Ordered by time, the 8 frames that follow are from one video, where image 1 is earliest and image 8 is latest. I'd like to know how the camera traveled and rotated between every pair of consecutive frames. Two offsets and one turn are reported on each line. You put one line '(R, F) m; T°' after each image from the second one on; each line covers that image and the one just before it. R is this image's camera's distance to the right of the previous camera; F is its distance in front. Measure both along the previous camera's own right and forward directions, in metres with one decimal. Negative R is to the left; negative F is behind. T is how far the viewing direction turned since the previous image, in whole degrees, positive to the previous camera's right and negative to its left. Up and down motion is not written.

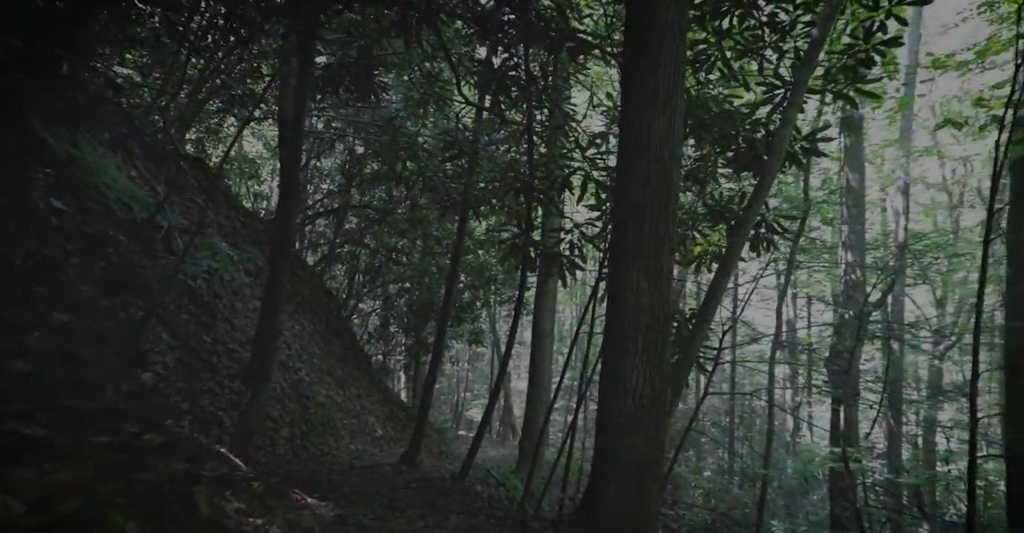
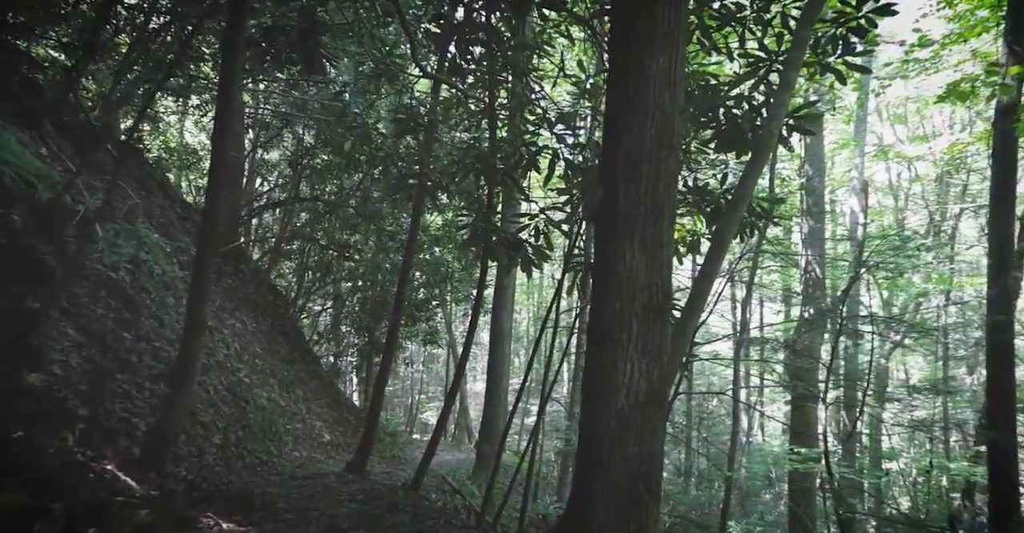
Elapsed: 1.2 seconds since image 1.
(0.0, +0.6) m; +3°
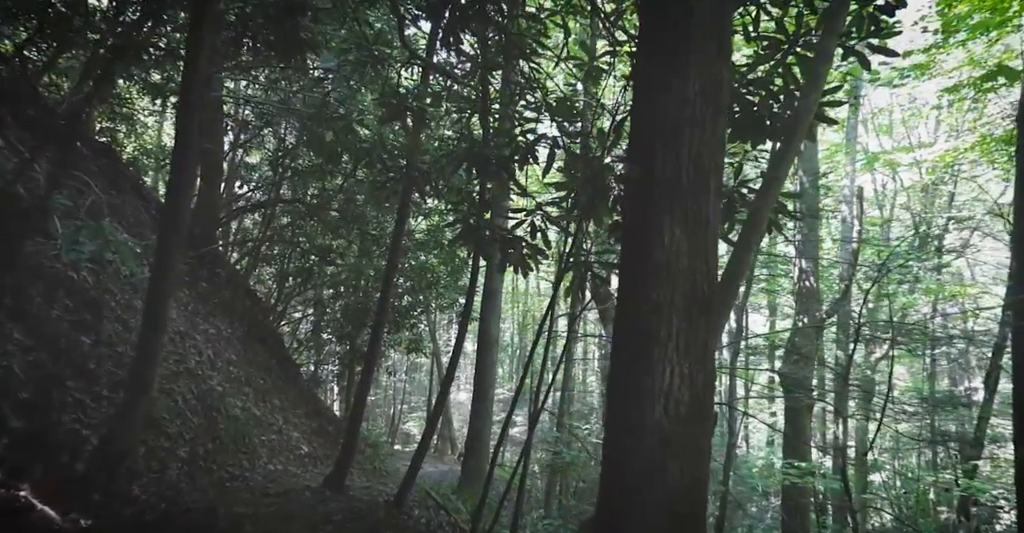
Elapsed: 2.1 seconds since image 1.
(-0.1, +0.4) m; +1°
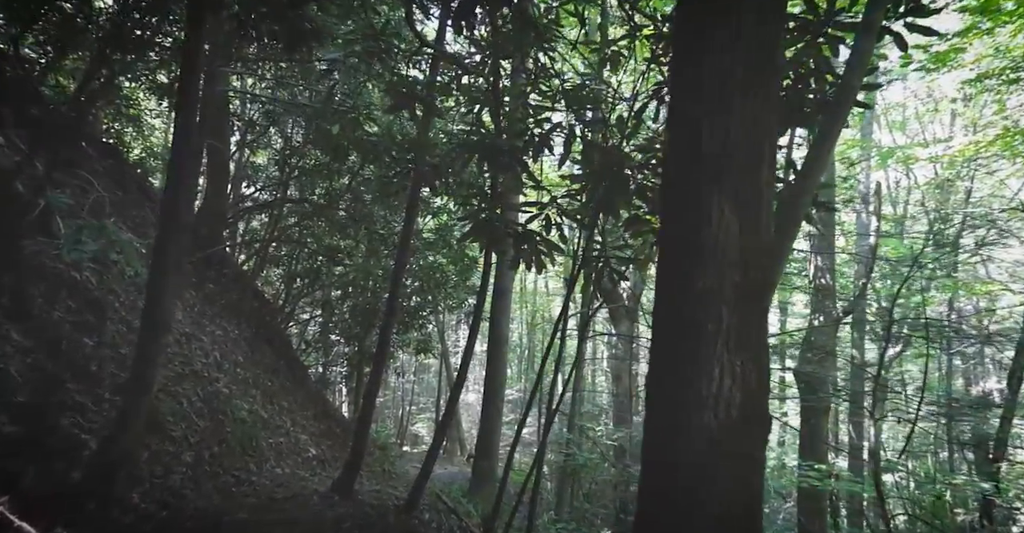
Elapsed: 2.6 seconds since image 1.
(0.0, +0.2) m; -1°
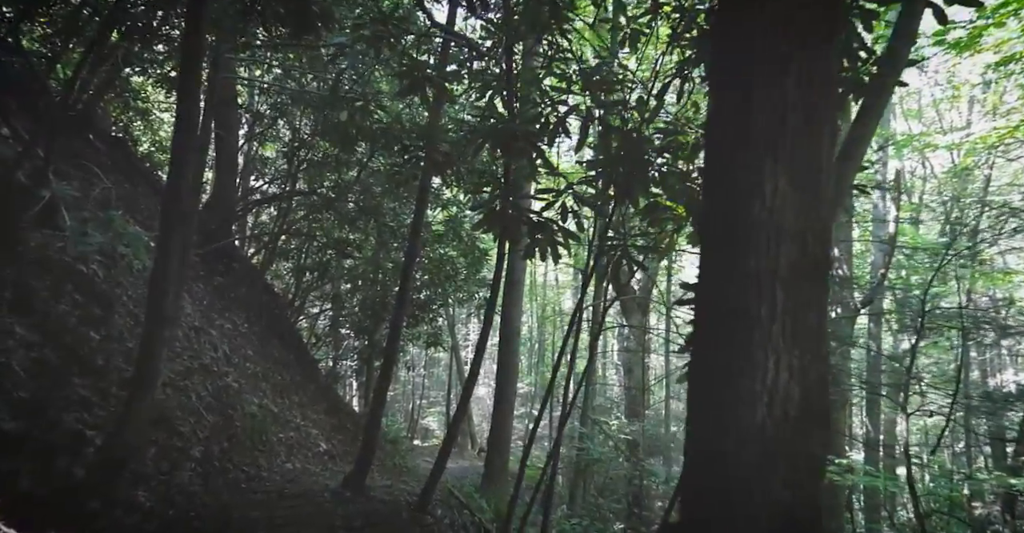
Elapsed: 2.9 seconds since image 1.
(0.0, +0.1) m; -1°
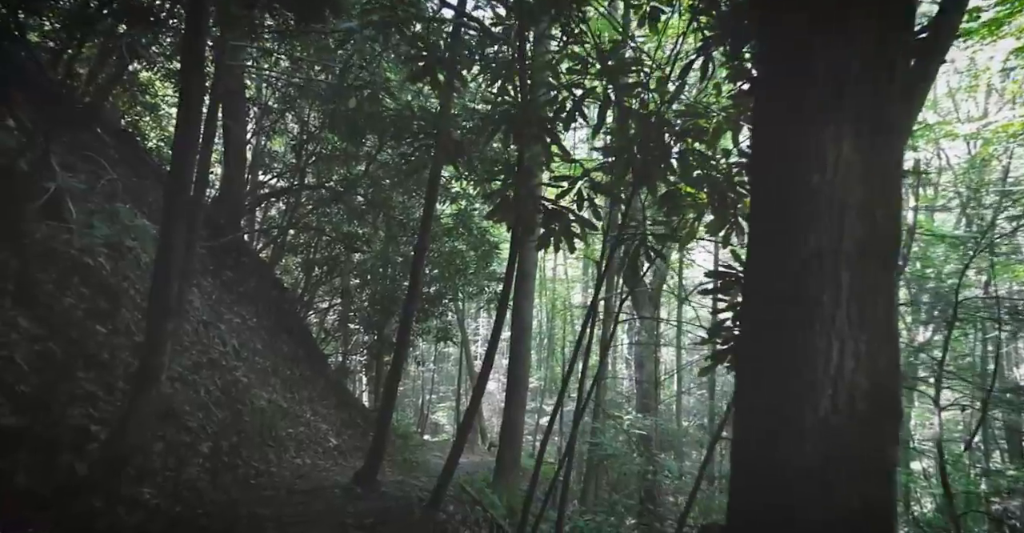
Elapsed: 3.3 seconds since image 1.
(0.0, +0.1) m; -1°
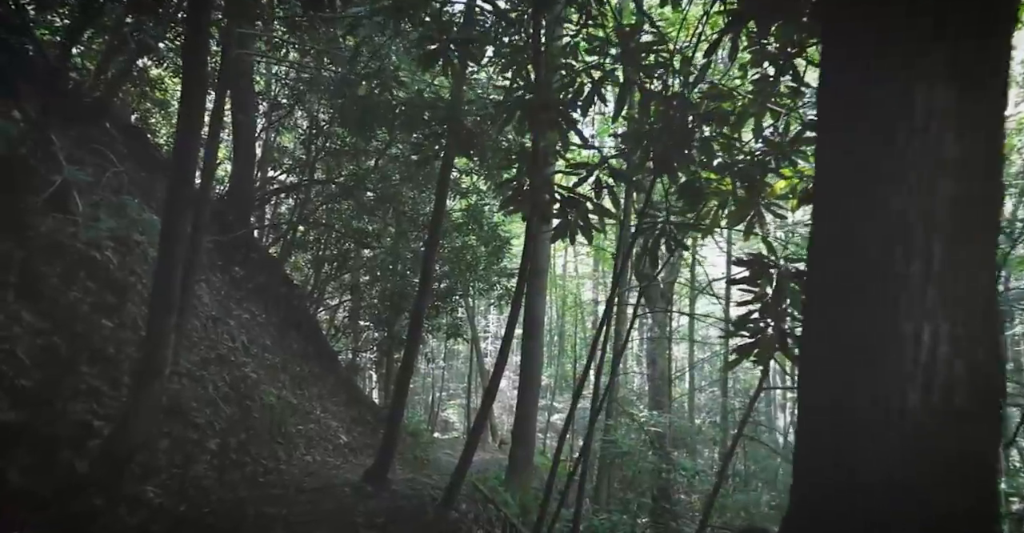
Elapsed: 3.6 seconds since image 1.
(0.0, +0.1) m; -1°
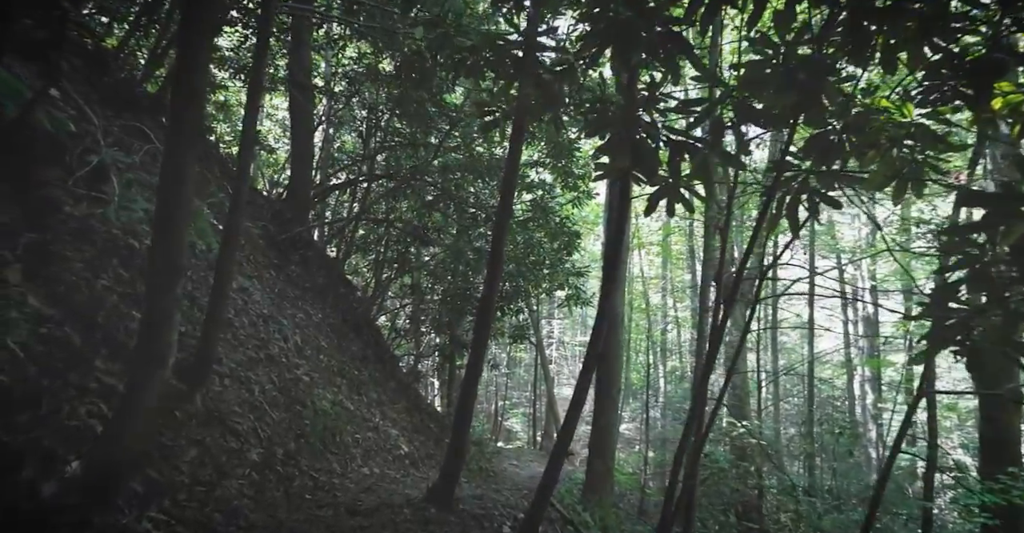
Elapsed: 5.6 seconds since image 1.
(-0.2, +0.8) m; -4°
